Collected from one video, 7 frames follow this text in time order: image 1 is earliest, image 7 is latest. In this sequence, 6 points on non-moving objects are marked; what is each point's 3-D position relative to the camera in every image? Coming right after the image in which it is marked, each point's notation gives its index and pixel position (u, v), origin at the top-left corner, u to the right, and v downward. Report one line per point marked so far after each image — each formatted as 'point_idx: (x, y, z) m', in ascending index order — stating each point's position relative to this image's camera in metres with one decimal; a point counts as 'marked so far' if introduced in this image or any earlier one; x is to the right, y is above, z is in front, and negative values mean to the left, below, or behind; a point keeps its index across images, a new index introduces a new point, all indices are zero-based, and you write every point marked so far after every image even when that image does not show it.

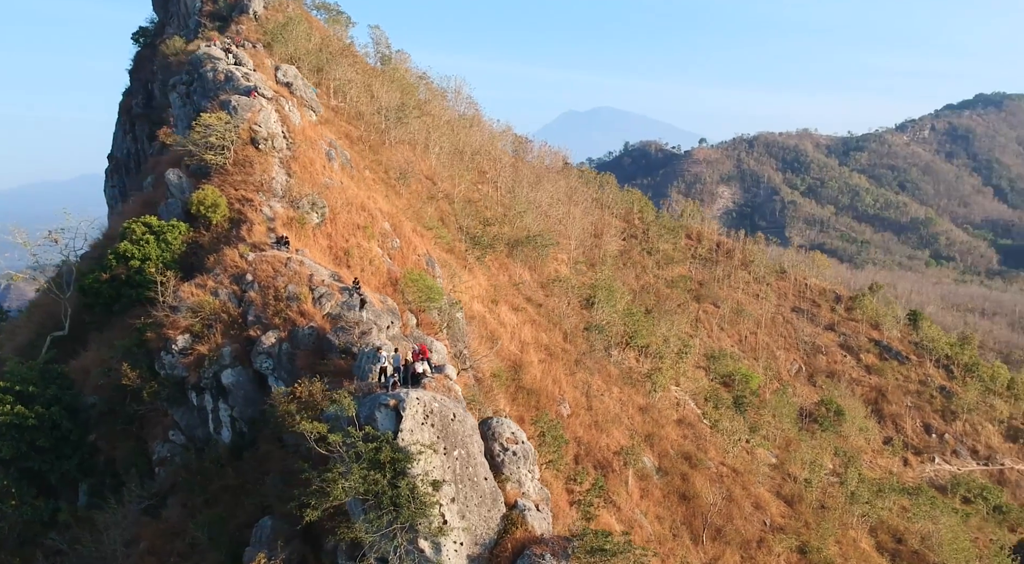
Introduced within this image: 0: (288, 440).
0: (-5.5, -3.9, +19.0) m
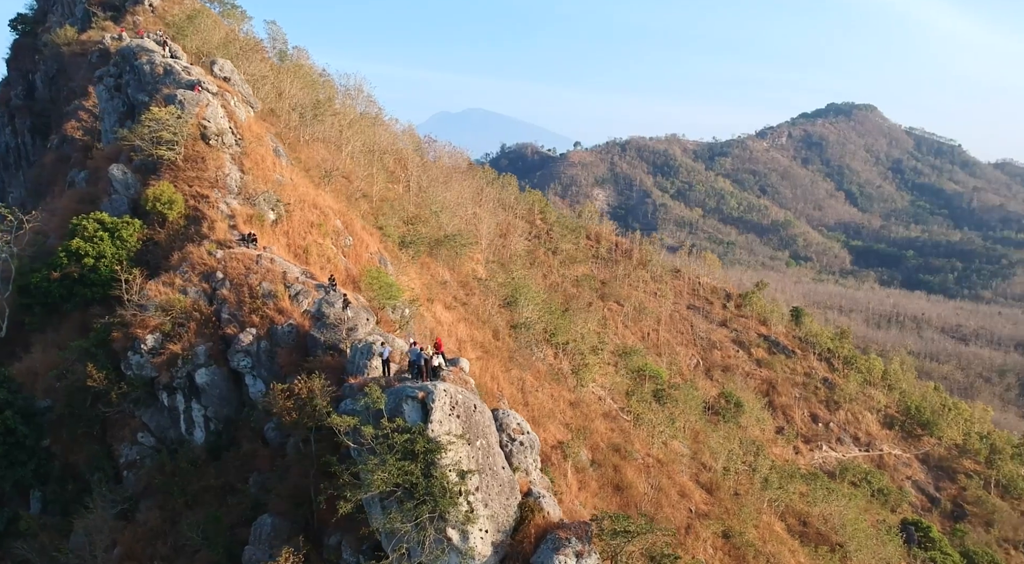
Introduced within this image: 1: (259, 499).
0: (-5.9, -3.8, +18.9) m
1: (-5.7, -5.0, +17.8) m
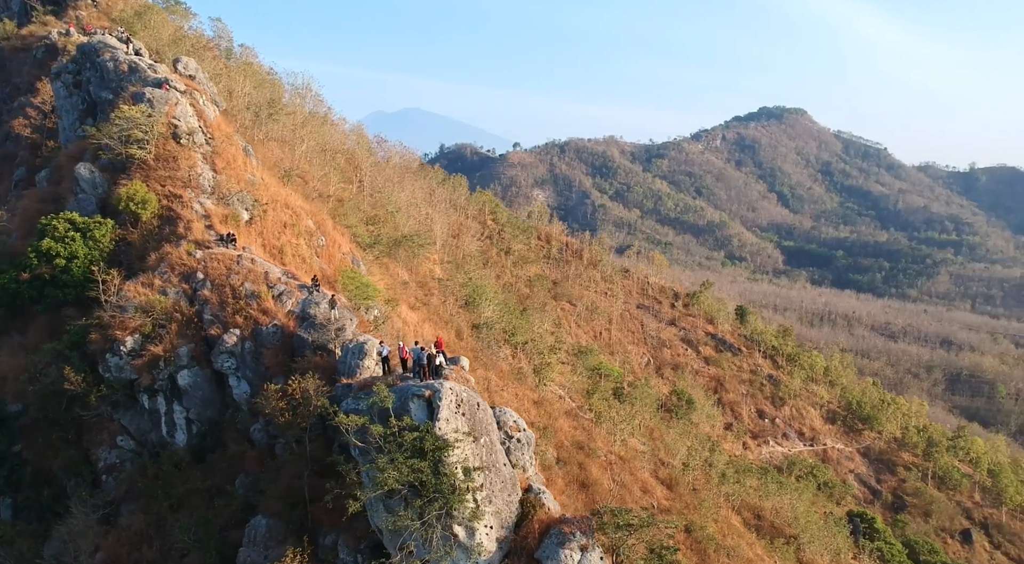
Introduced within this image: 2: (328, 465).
0: (-6.2, -3.8, +18.7) m
1: (-5.9, -5.0, +17.7) m
2: (-4.0, -4.0, +16.7) m
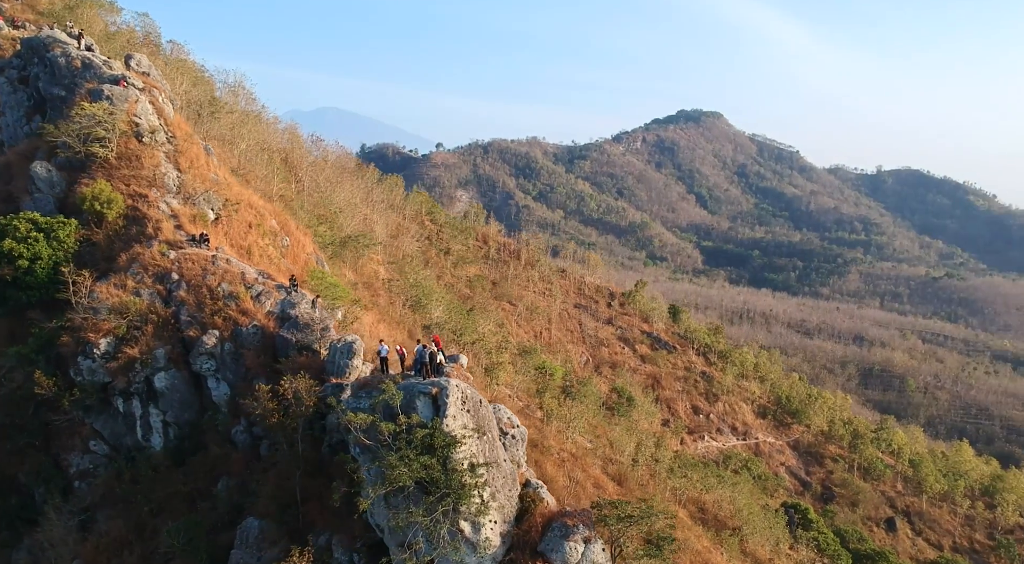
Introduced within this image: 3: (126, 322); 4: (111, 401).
0: (-6.5, -3.8, +18.6) m
1: (-6.2, -5.1, +17.6) m
2: (-4.2, -4.0, +16.7) m
3: (-9.9, -1.0, +19.8) m
4: (-10.2, -3.0, +19.7) m
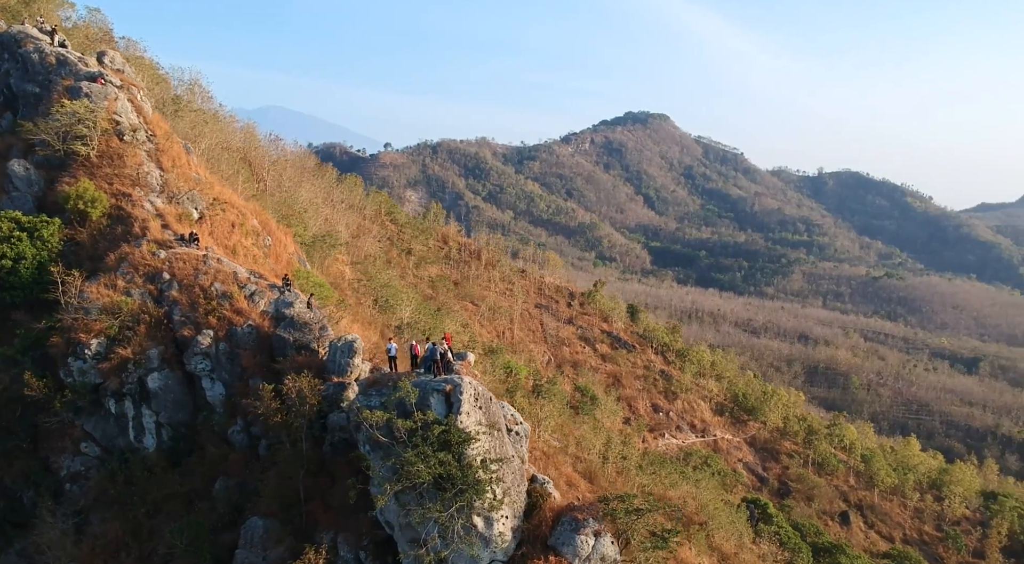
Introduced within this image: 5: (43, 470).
0: (-6.6, -3.8, +18.6) m
1: (-6.2, -5.0, +17.6) m
2: (-4.1, -4.0, +16.8) m
3: (-10.0, -1.0, +19.6) m
4: (-10.3, -3.0, +19.5) m
5: (-11.8, -4.7, +19.4) m
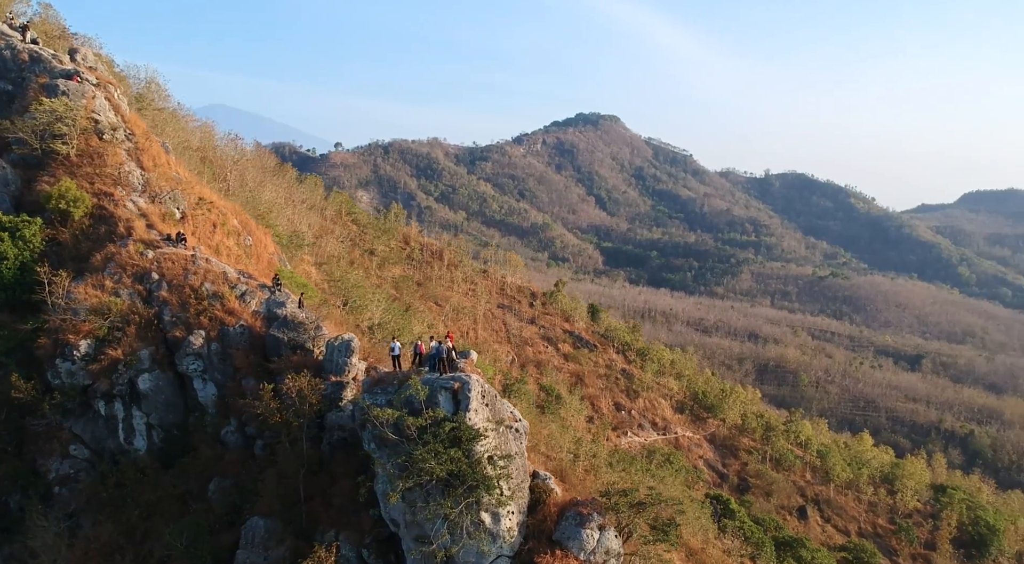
0: (-6.7, -3.8, +18.5) m
1: (-6.3, -5.0, +17.6) m
2: (-4.2, -3.9, +16.9) m
3: (-10.2, -1.0, +19.4) m
4: (-10.5, -3.0, +19.3) m
5: (-11.9, -4.7, +19.1) m
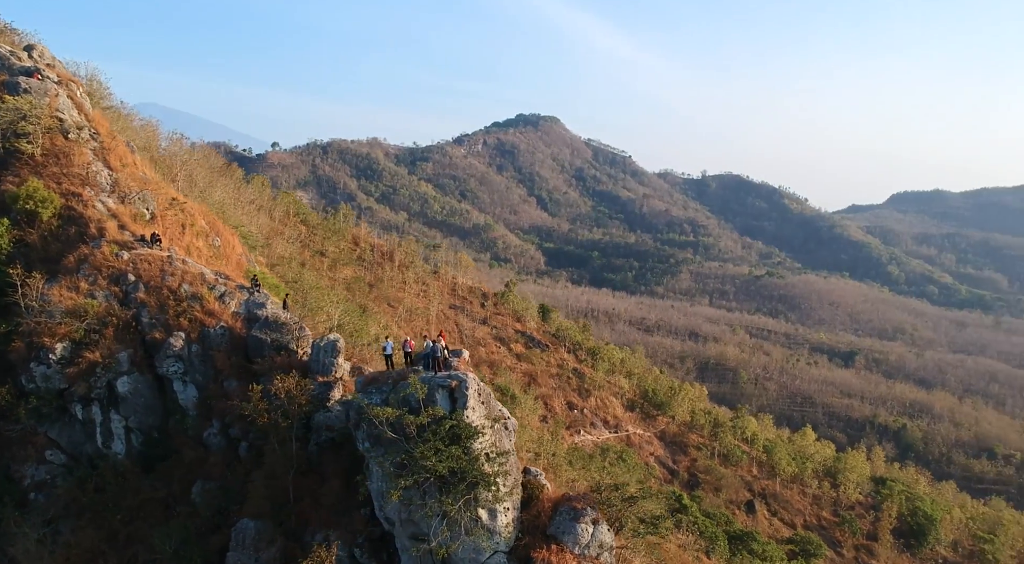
0: (-7.1, -3.8, +18.5) m
1: (-6.6, -5.1, +17.5) m
2: (-4.5, -4.0, +16.9) m
3: (-10.6, -1.1, +19.1) m
4: (-10.9, -3.1, +18.9) m
5: (-12.3, -4.8, +18.7) m
